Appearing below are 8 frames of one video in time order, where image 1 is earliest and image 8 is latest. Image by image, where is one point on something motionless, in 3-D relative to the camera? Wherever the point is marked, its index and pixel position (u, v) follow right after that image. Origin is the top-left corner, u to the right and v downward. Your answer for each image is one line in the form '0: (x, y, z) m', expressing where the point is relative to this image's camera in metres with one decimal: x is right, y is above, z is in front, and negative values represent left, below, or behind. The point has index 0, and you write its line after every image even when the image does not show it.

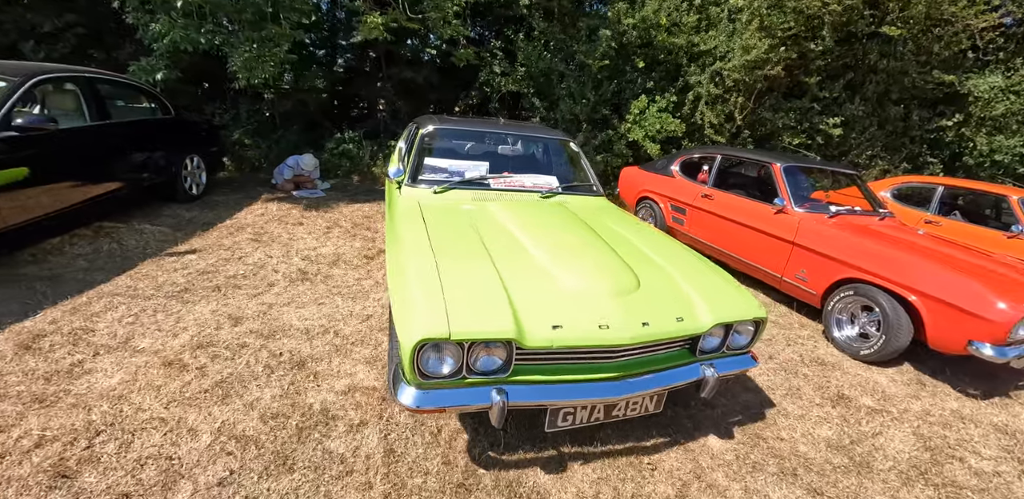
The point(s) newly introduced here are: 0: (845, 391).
0: (+2.7, -1.1, +3.2) m
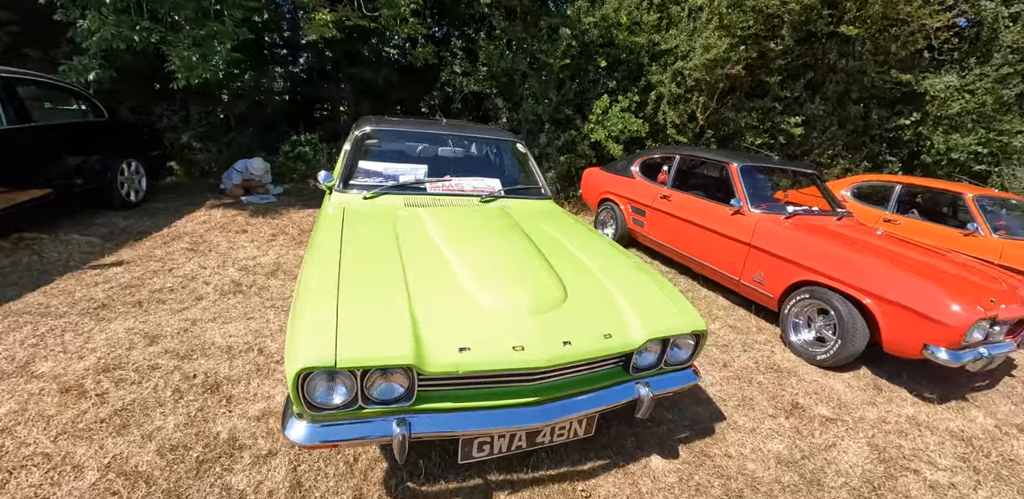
0: (+2.2, -1.2, +3.1) m
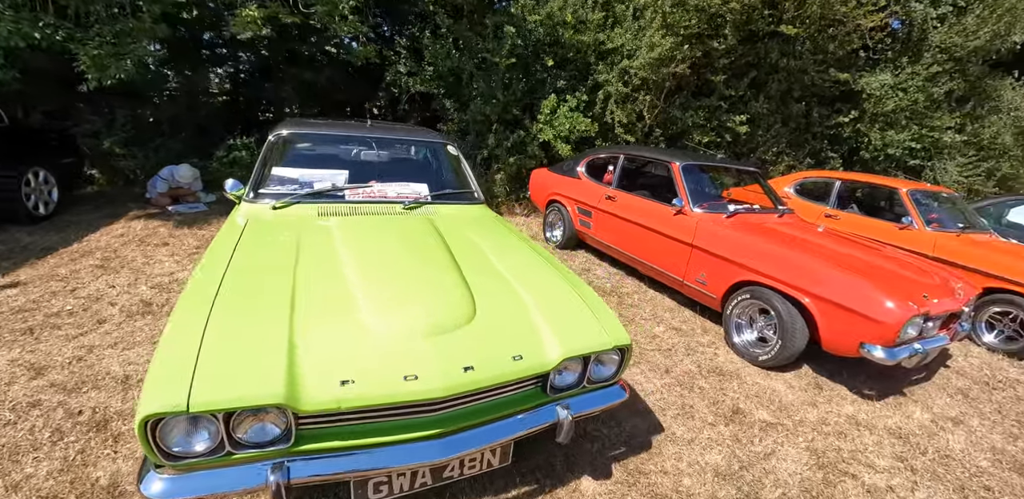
0: (+1.7, -1.2, +2.9) m
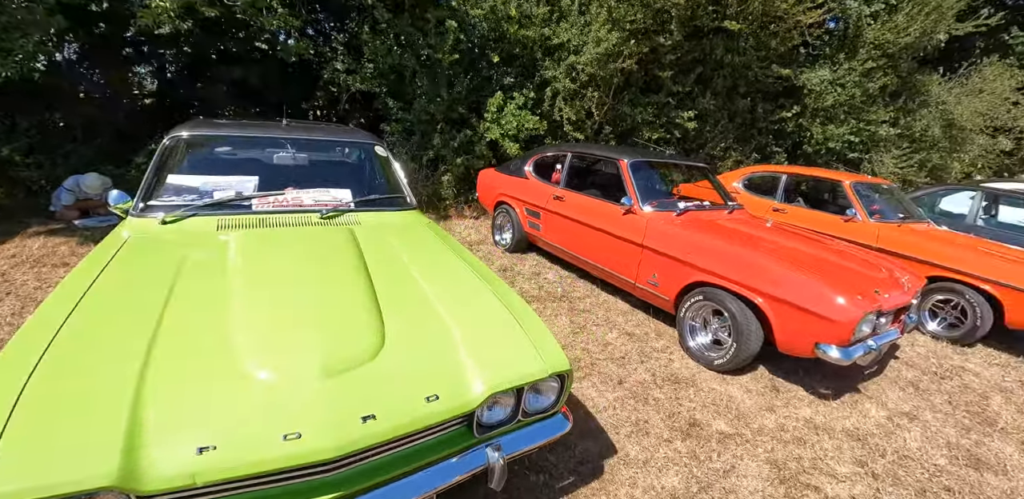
0: (+1.3, -1.1, +2.7) m
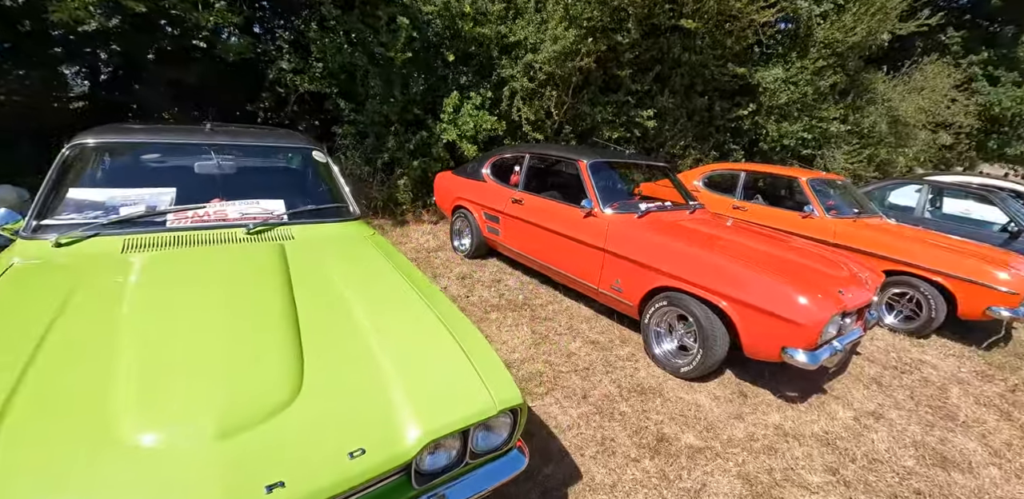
0: (+1.0, -1.2, +2.6) m
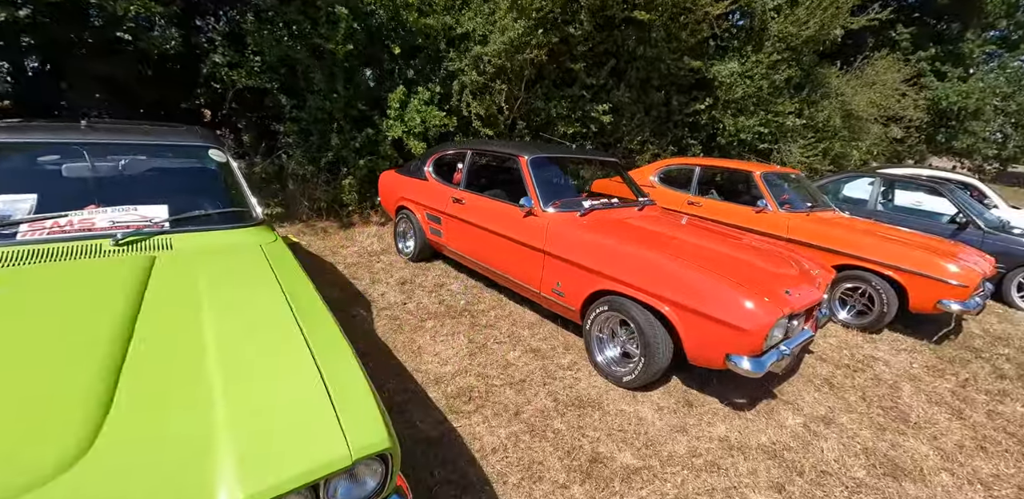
0: (+0.5, -1.2, +2.3) m
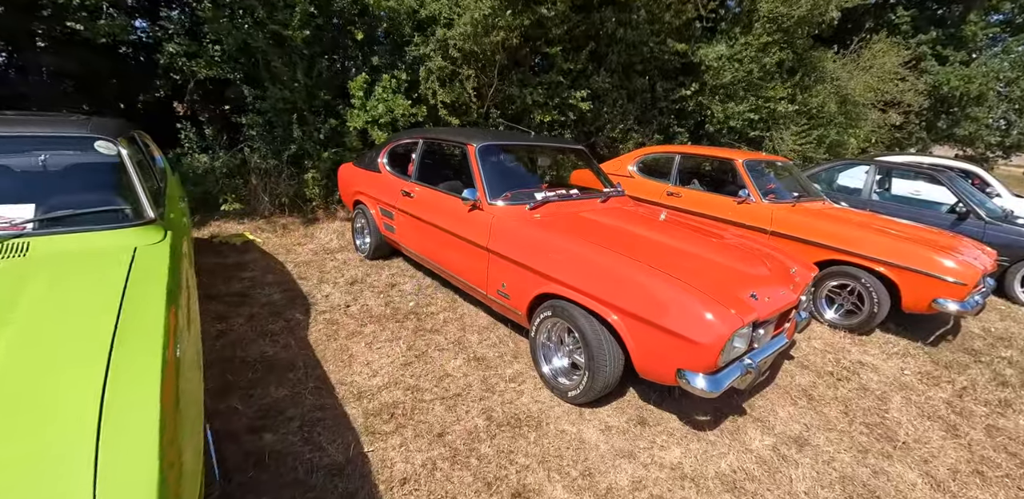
0: (+0.1, -1.2, +2.0) m
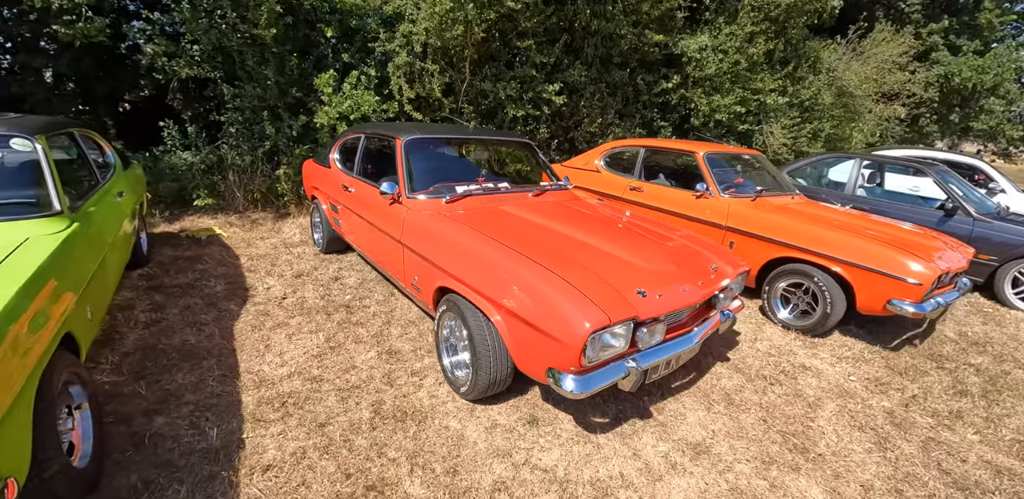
0: (-0.6, -1.1, +1.9) m
